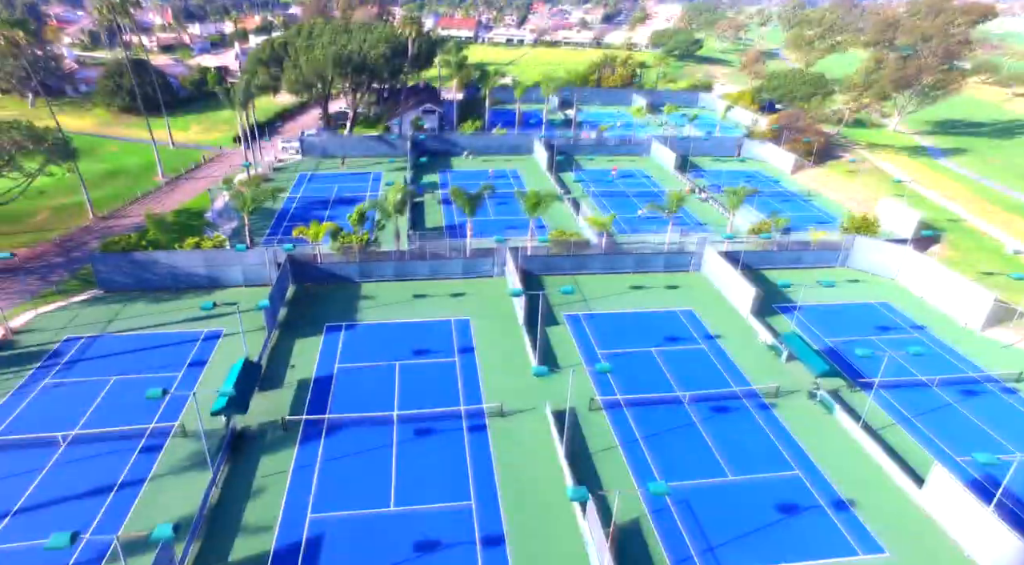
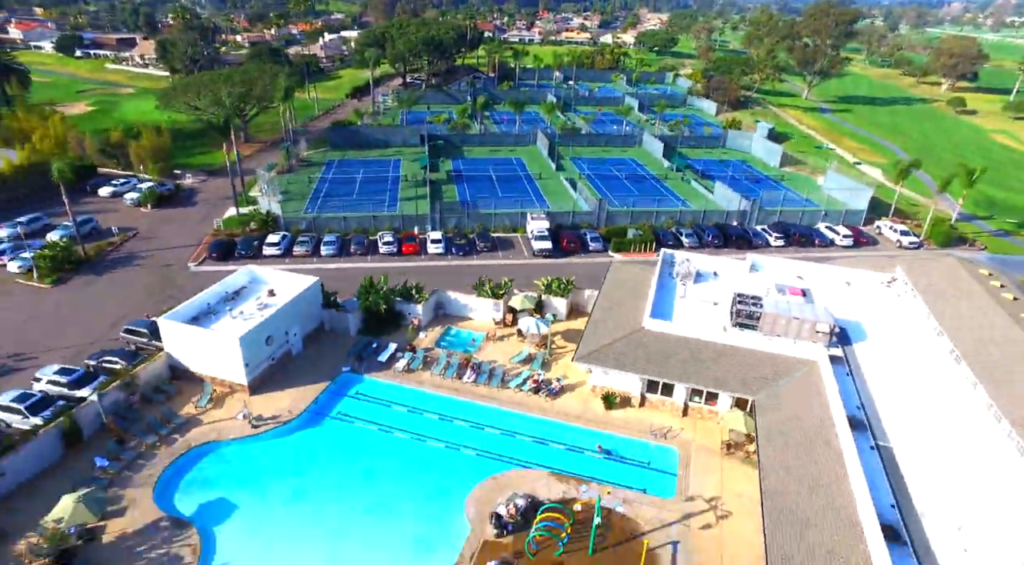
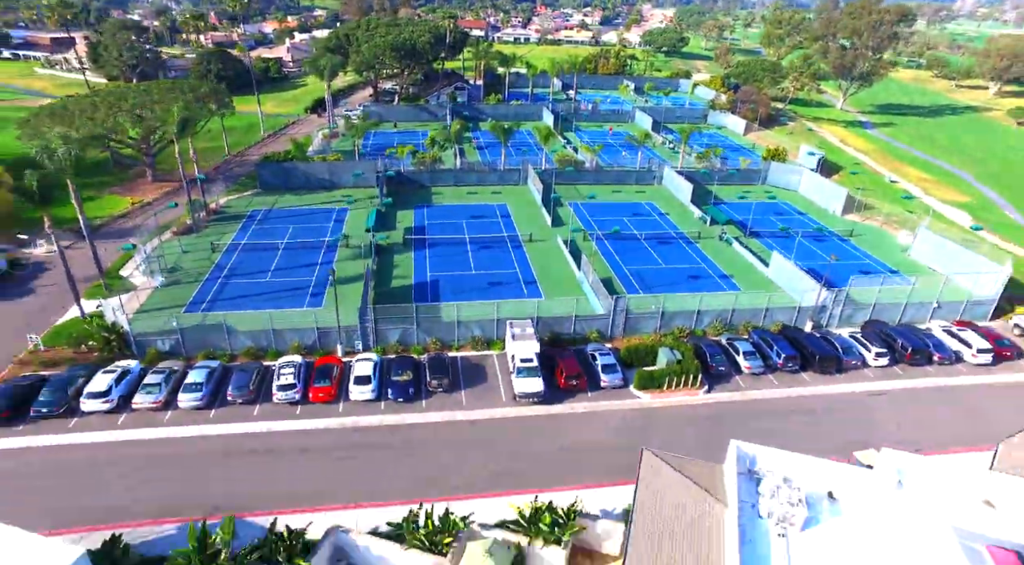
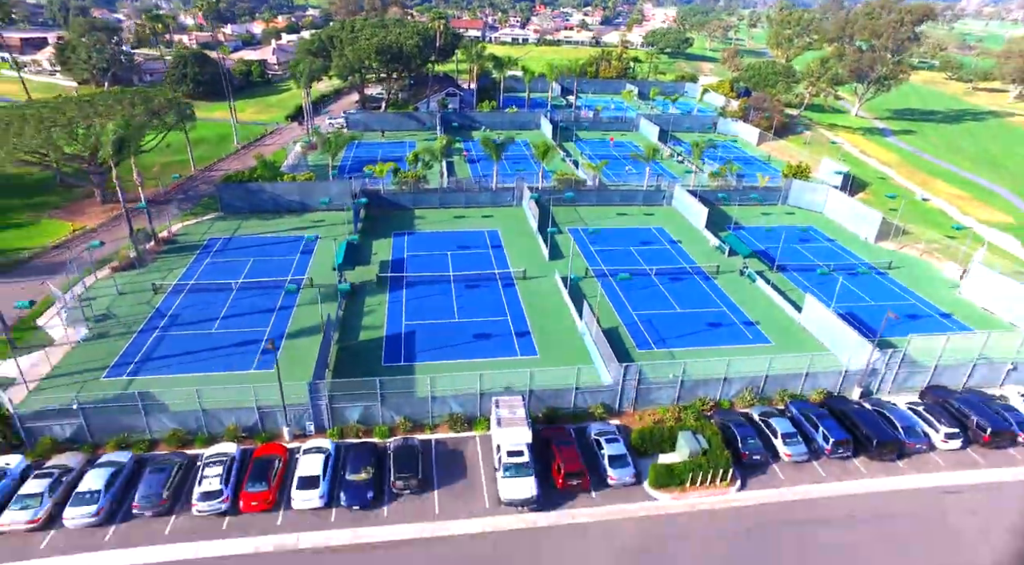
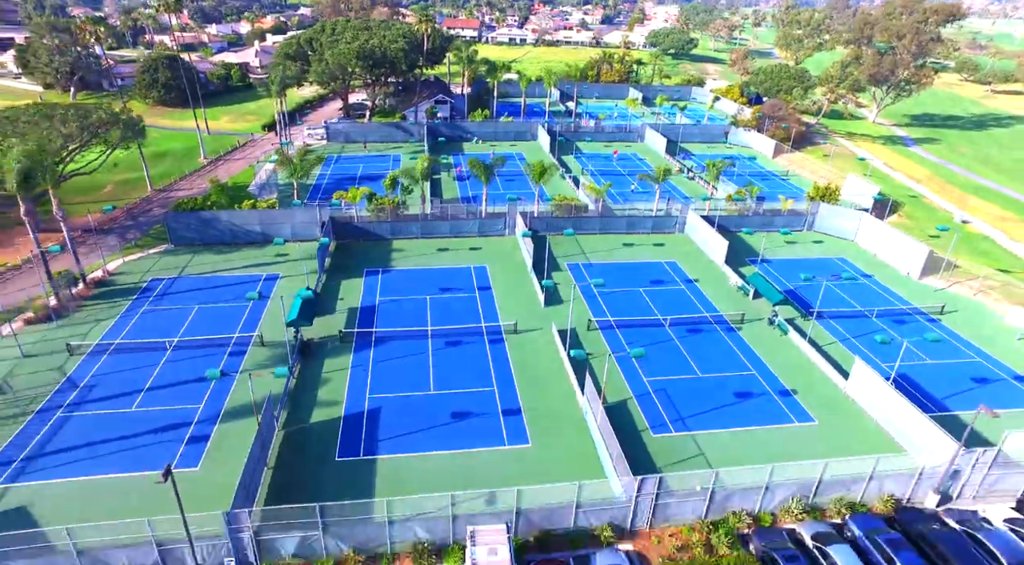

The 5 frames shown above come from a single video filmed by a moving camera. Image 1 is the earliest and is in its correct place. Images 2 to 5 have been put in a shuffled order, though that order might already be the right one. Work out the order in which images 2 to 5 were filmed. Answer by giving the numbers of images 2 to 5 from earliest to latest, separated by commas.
5, 4, 3, 2
